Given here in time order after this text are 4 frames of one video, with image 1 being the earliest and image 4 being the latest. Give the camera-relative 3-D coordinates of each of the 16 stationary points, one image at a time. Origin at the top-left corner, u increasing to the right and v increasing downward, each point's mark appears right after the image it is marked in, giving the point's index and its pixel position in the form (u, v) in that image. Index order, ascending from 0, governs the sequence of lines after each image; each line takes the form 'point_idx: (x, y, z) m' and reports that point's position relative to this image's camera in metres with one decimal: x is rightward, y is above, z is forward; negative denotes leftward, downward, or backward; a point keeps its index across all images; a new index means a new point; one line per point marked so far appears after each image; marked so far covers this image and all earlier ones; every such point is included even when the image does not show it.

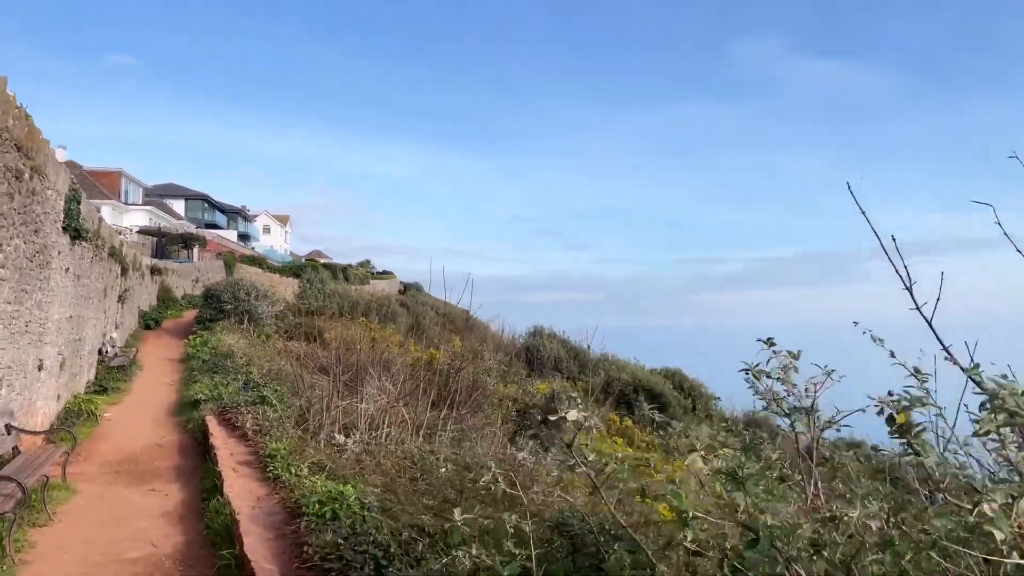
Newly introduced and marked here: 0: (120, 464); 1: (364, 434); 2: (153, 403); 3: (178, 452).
0: (-4.6, -2.1, +7.8) m
1: (-2.0, -2.0, +8.9) m
2: (-6.7, -2.2, +12.3) m
3: (-4.2, -2.1, +8.3) m
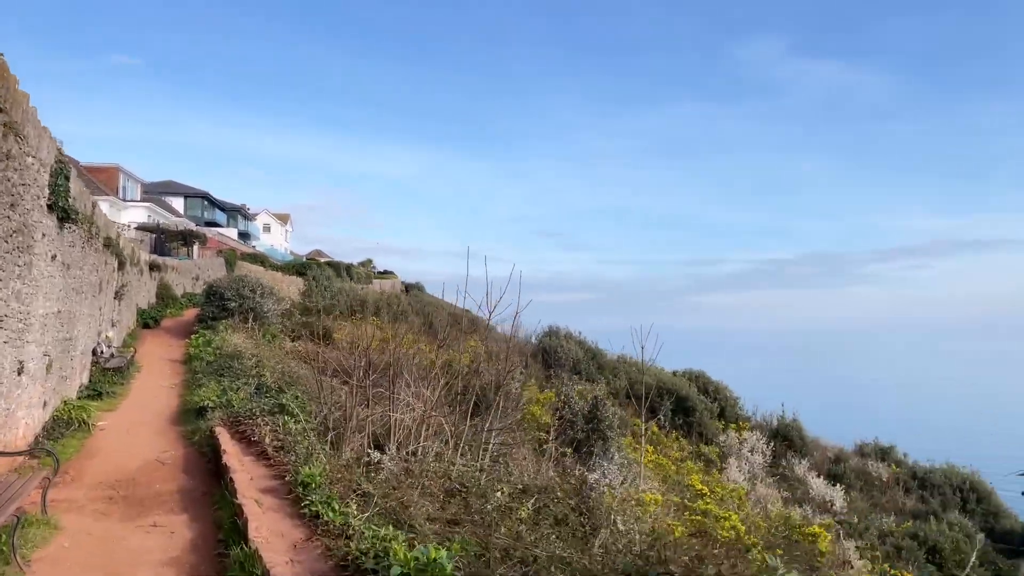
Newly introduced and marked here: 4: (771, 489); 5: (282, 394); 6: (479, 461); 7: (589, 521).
0: (-3.9, -2.0, +6.5) m
1: (-1.3, -1.9, +7.6) m
2: (-6.0, -2.0, +11.1) m
3: (-3.5, -1.9, +7.0) m
4: (+7.6, -5.9, +19.3) m
5: (-3.3, -1.5, +9.5) m
6: (-0.4, -2.0, +7.8) m
7: (+0.7, -2.3, +6.4) m
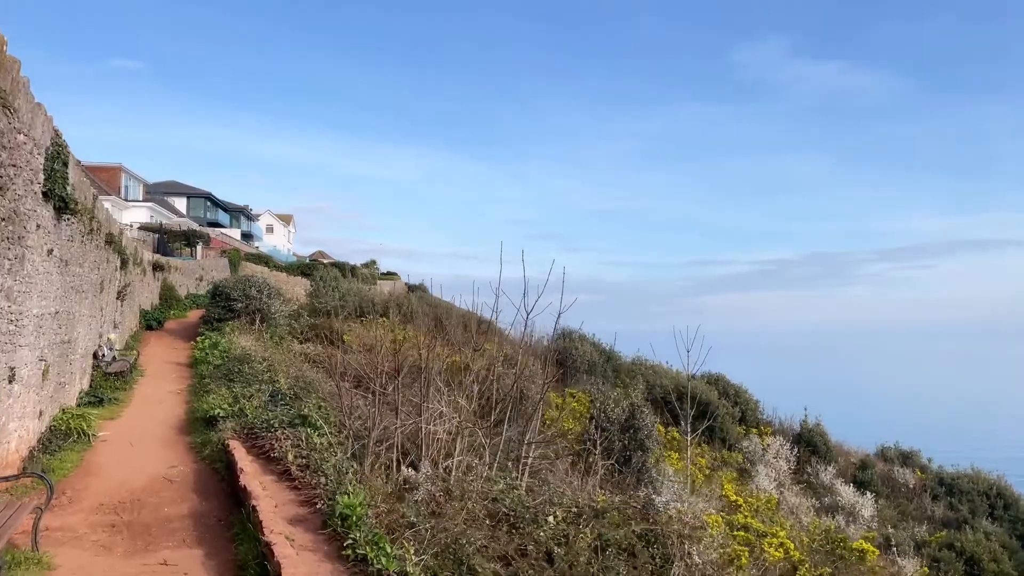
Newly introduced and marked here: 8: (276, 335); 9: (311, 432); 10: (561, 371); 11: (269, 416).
0: (-3.4, -1.9, +5.7) m
1: (-0.8, -1.9, +6.8) m
2: (-5.5, -2.0, +10.3) m
3: (-3.0, -1.9, +6.2) m
4: (+8.1, -5.9, +18.5) m
5: (-2.8, -1.5, +8.7) m
6: (+0.1, -2.0, +7.0) m
7: (+1.2, -2.2, +5.6) m
8: (-6.9, -1.4, +19.3) m
9: (-2.0, -1.5, +6.7) m
10: (+1.4, -2.5, +19.5) m
11: (-2.8, -1.5, +7.6) m
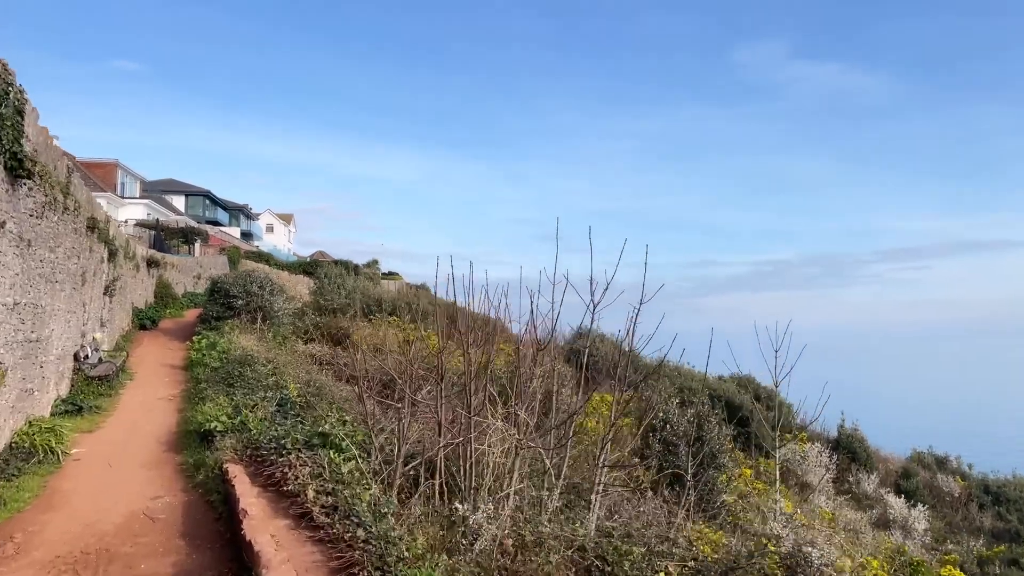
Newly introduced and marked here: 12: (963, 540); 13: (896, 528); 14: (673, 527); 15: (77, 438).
0: (-2.8, -1.8, +4.2) m
1: (-0.1, -1.7, +5.3) m
2: (-4.9, -1.9, +8.8) m
3: (-2.3, -1.8, +4.7) m
4: (+8.8, -5.7, +17.0) m
5: (-2.2, -1.4, +7.2) m
6: (+0.8, -1.9, +5.5) m
7: (+1.9, -2.1, +4.1) m
8: (-6.3, -1.2, +17.8) m
9: (-1.4, -1.3, +5.1) m
10: (+2.1, -2.3, +18.0) m
11: (-2.1, -1.3, +6.0) m
12: (+12.8, -7.2, +18.8) m
13: (+9.9, -6.2, +17.0) m
14: (+1.3, -1.9, +5.5) m
15: (-5.4, -1.9, +8.2) m
